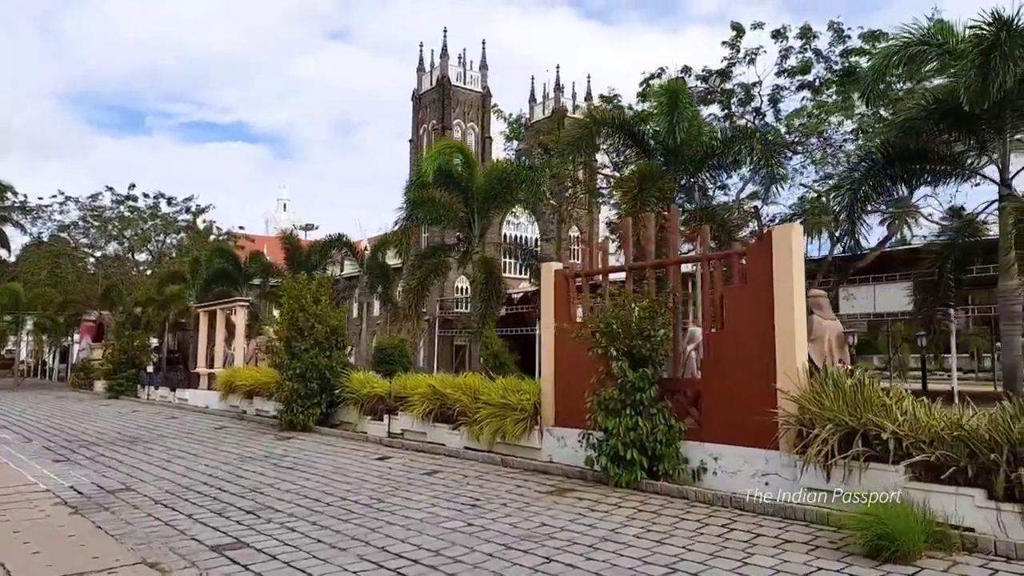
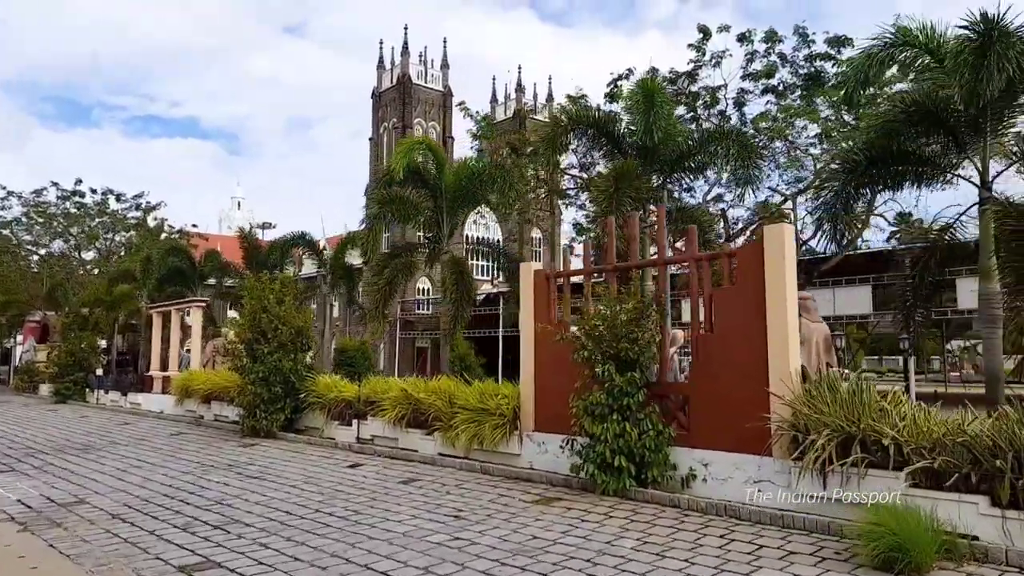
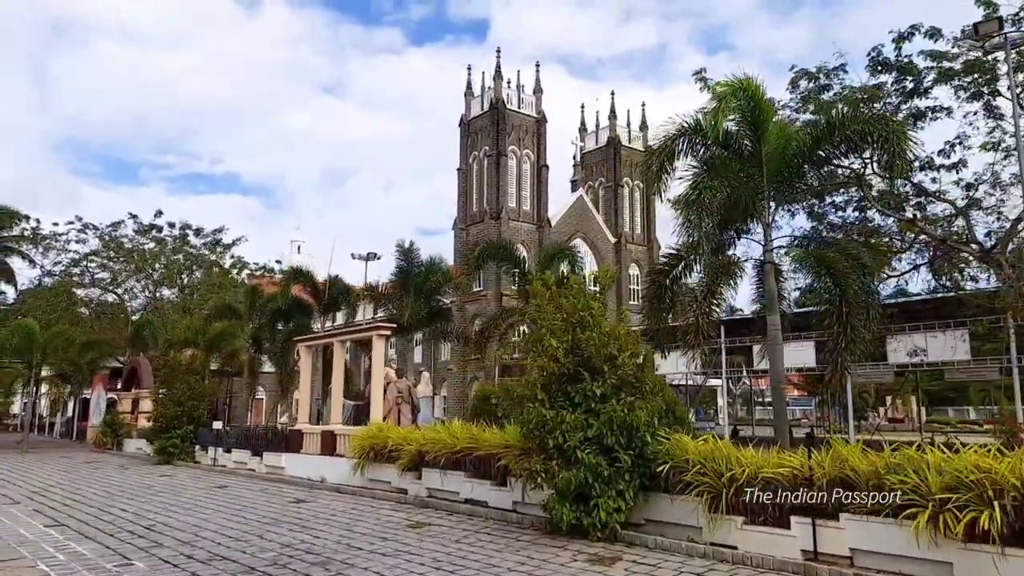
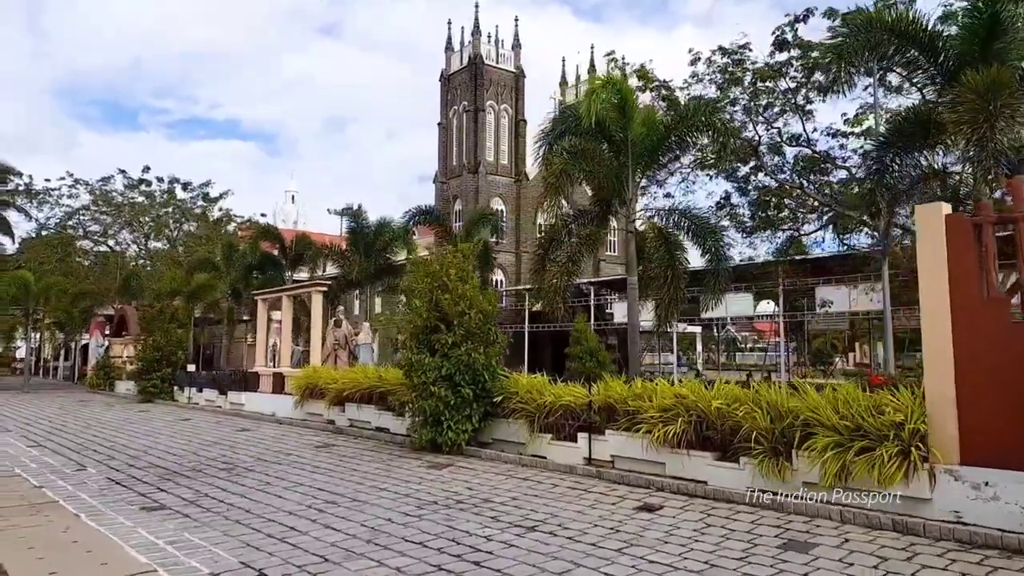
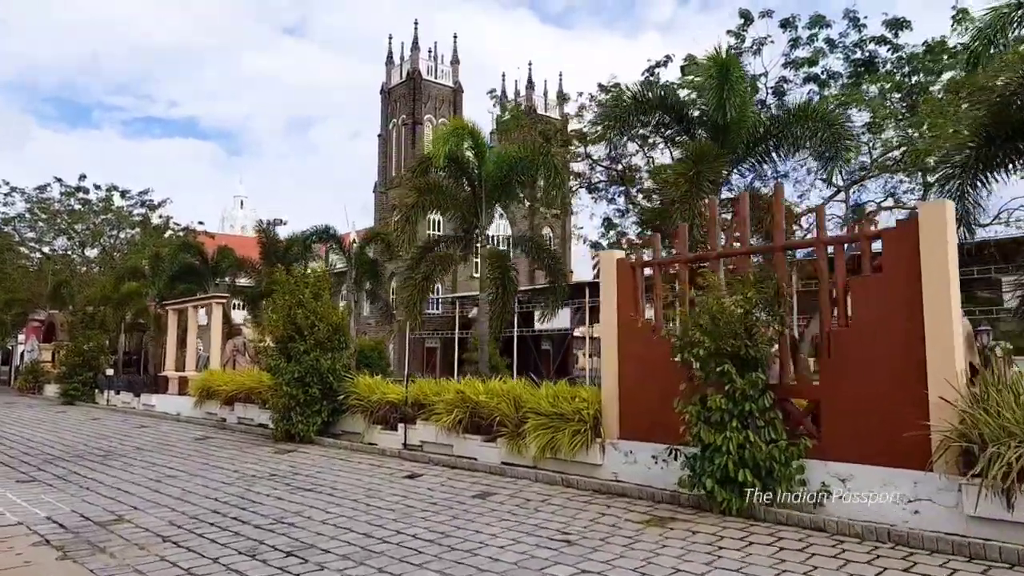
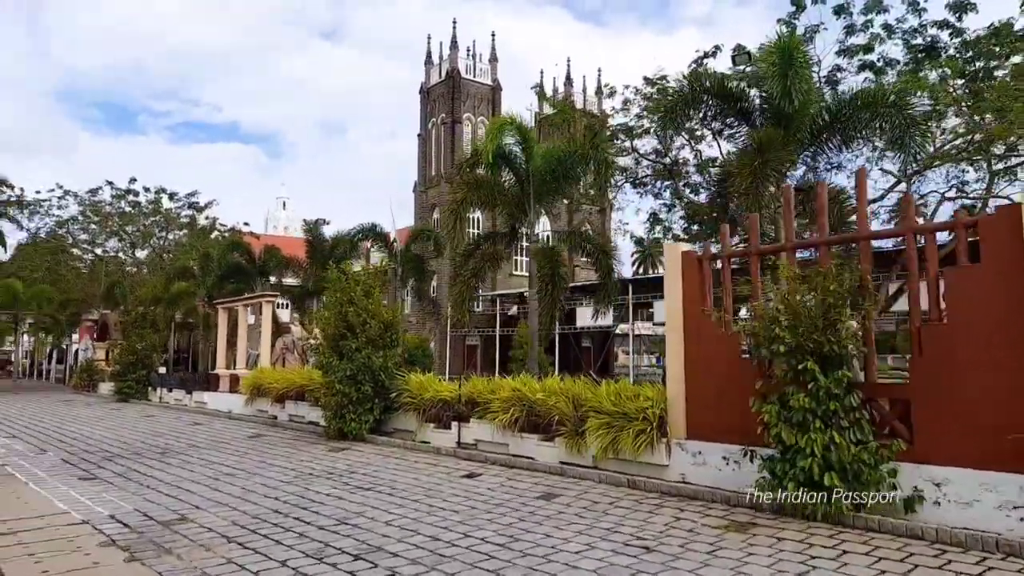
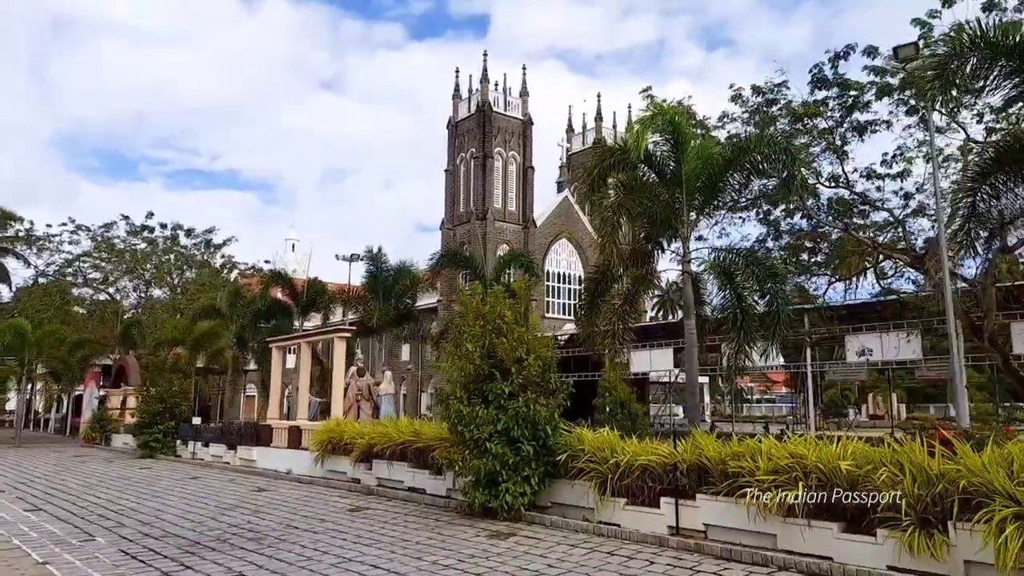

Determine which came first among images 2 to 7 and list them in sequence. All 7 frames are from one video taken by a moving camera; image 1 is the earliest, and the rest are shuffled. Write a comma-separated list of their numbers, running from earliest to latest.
2, 5, 6, 4, 7, 3
